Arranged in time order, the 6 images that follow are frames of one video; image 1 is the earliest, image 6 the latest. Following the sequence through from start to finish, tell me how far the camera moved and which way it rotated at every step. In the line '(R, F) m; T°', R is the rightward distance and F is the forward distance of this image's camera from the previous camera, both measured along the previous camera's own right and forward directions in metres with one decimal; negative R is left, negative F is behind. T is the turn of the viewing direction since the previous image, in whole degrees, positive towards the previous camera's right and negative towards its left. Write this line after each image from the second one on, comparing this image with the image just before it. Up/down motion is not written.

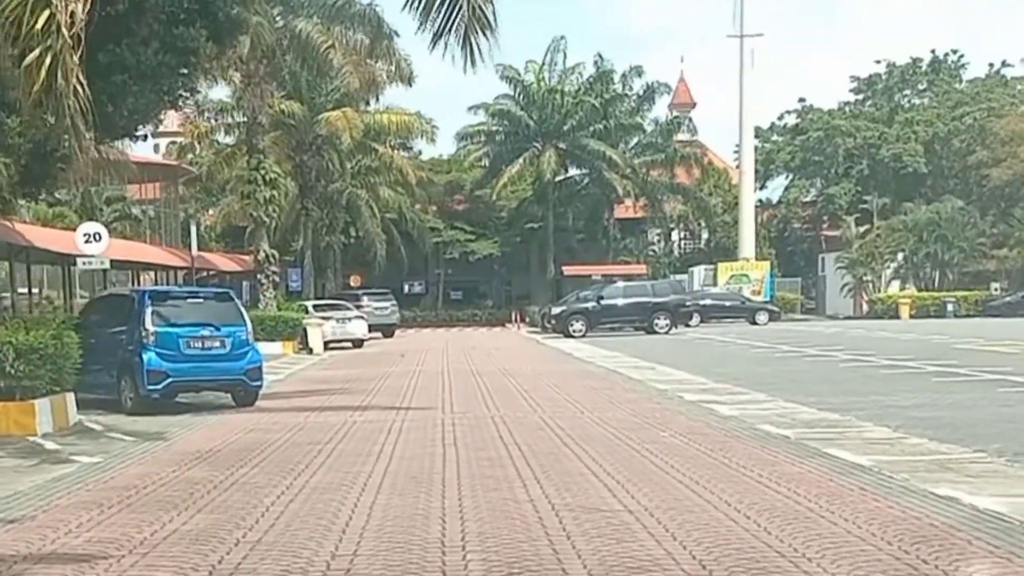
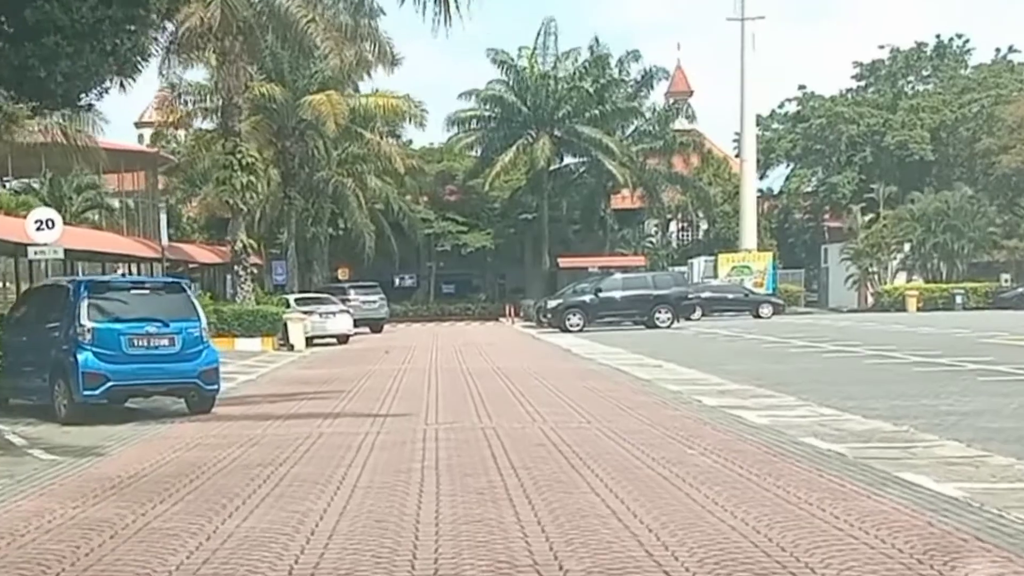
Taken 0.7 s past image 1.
(0.0, +2.1) m; 0°
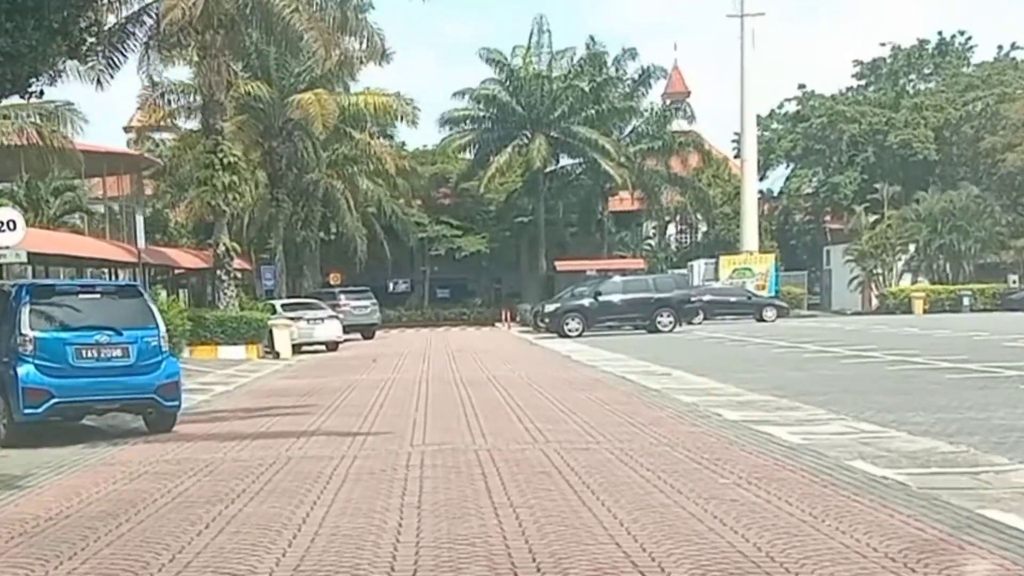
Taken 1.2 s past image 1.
(0.0, +1.5) m; 0°
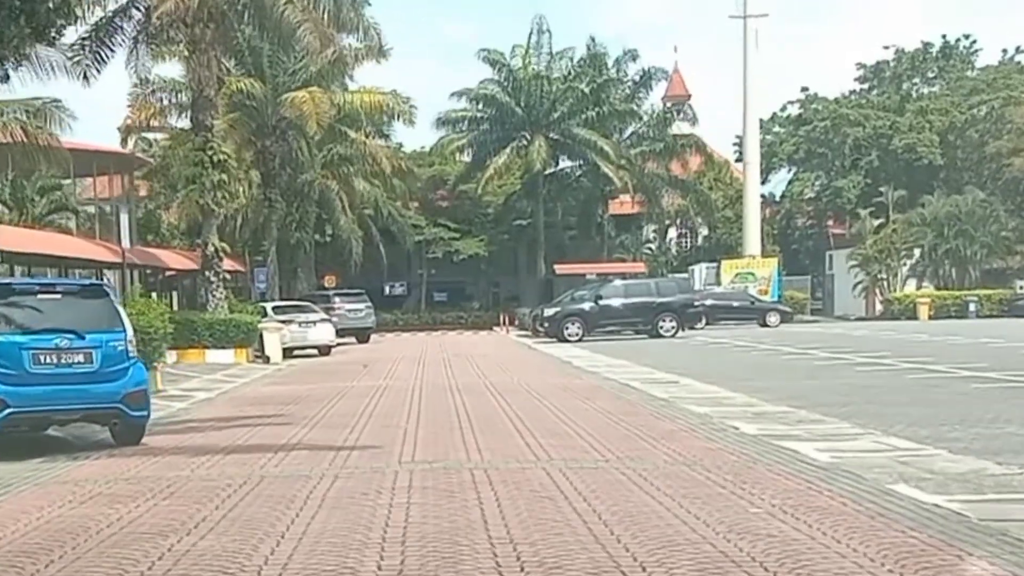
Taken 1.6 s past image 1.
(0.0, +1.0) m; 0°
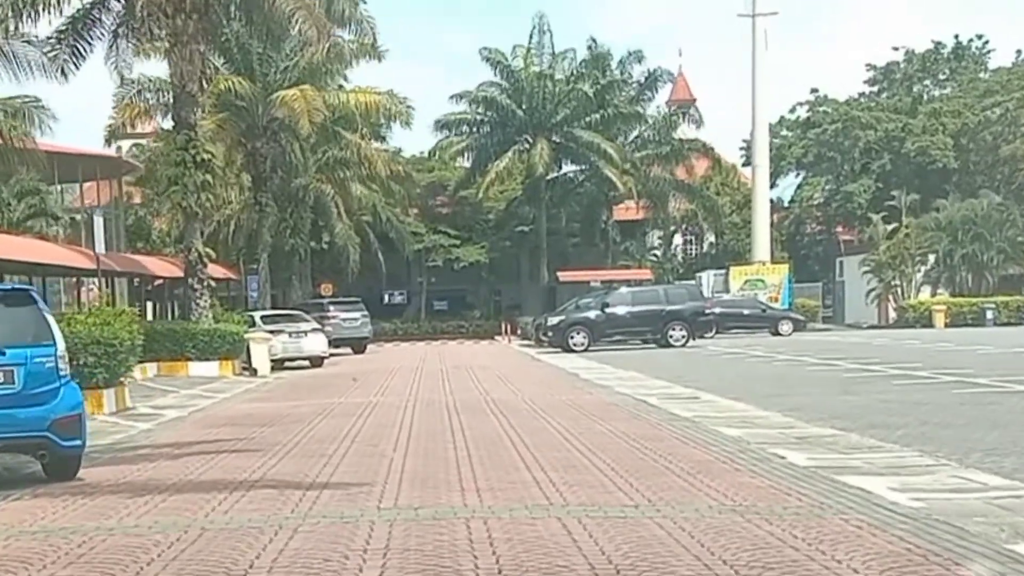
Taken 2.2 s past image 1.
(0.0, +1.8) m; 0°
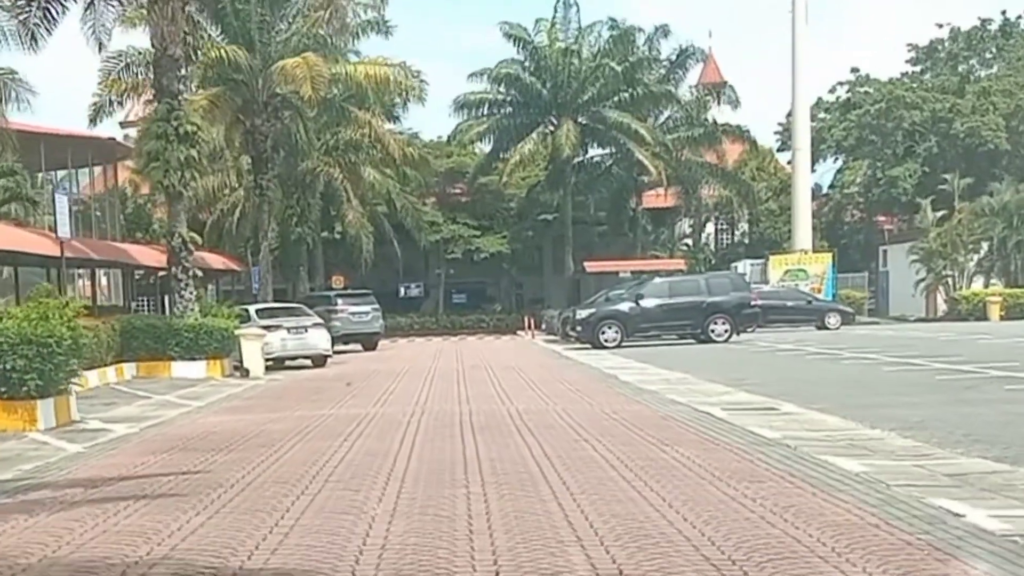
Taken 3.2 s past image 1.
(-0.1, +3.4) m; -1°
